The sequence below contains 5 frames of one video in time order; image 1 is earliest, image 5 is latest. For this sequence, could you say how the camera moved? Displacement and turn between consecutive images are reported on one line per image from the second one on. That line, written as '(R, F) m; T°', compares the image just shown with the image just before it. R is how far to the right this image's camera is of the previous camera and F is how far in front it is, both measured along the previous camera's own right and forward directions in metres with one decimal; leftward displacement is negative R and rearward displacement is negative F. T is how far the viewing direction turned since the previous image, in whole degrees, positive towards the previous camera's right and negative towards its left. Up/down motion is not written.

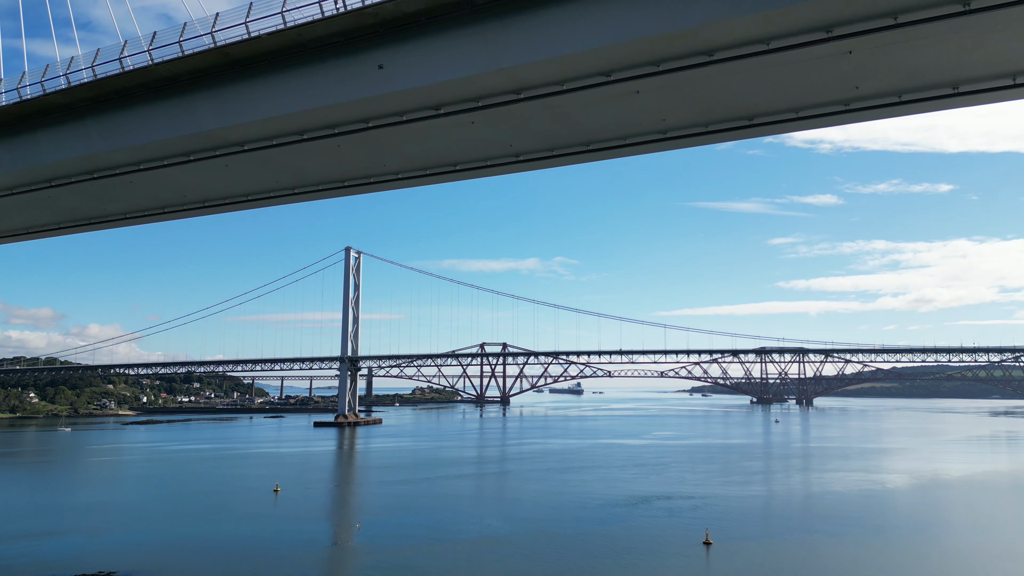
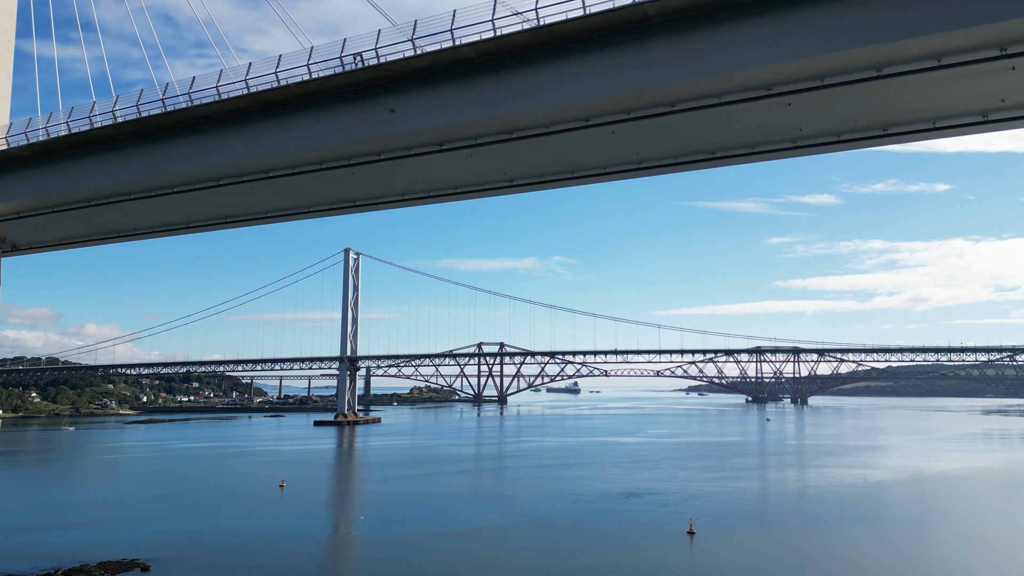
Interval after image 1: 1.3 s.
(0.0, -0.6) m; 0°
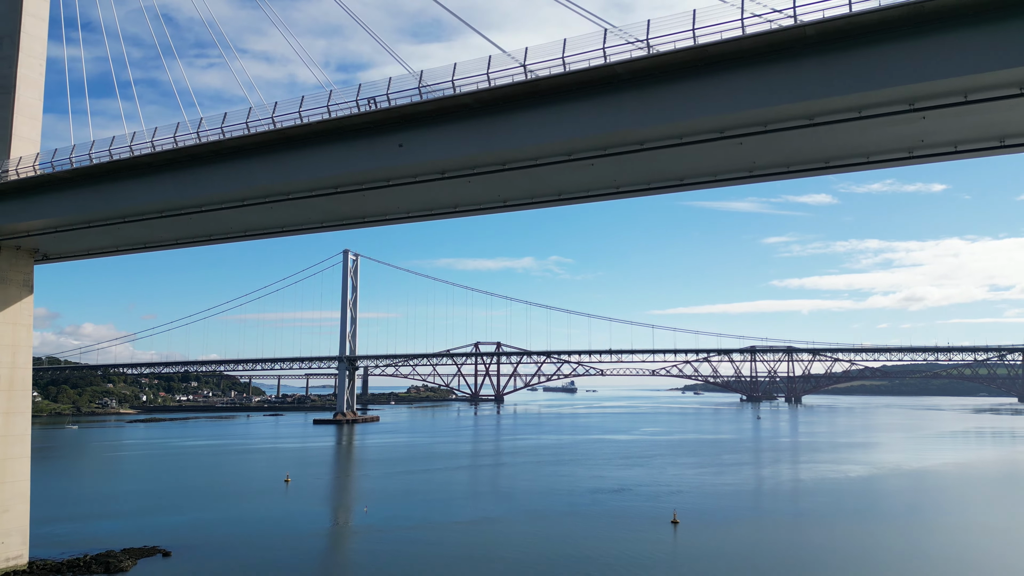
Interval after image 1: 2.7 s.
(0.0, -0.7) m; 0°
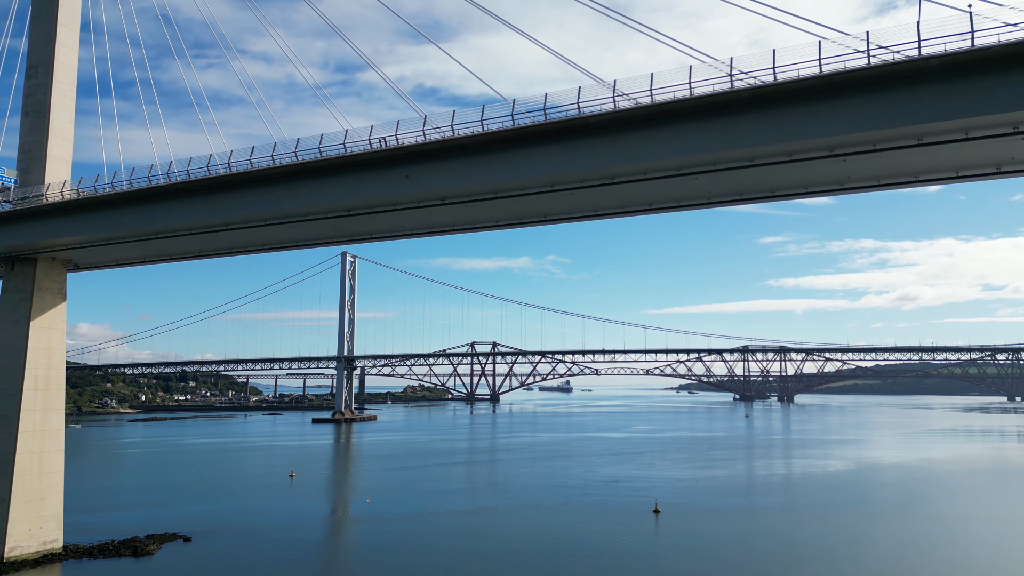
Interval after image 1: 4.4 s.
(0.0, -0.9) m; 0°
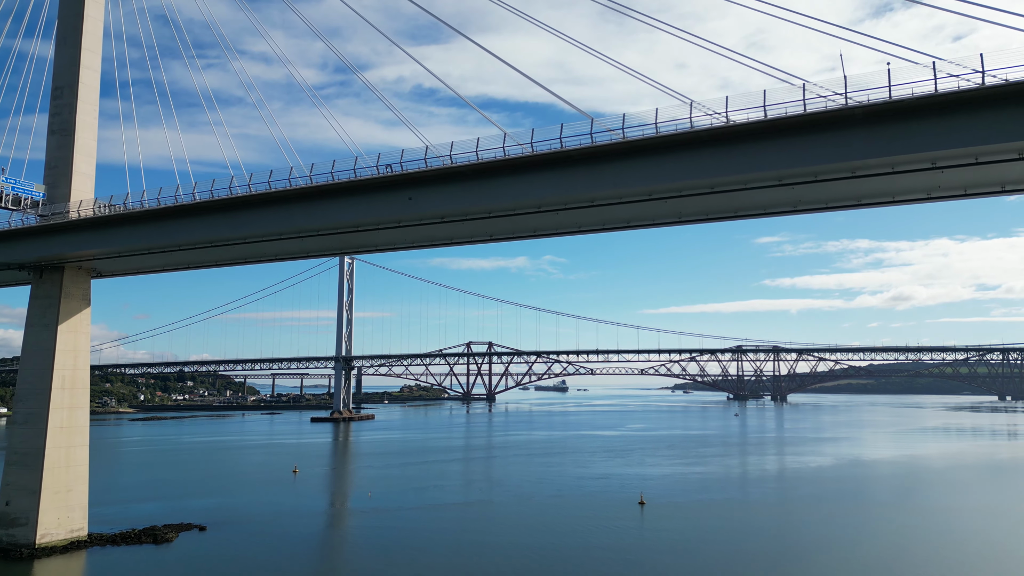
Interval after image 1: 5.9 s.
(0.0, -0.8) m; 0°
